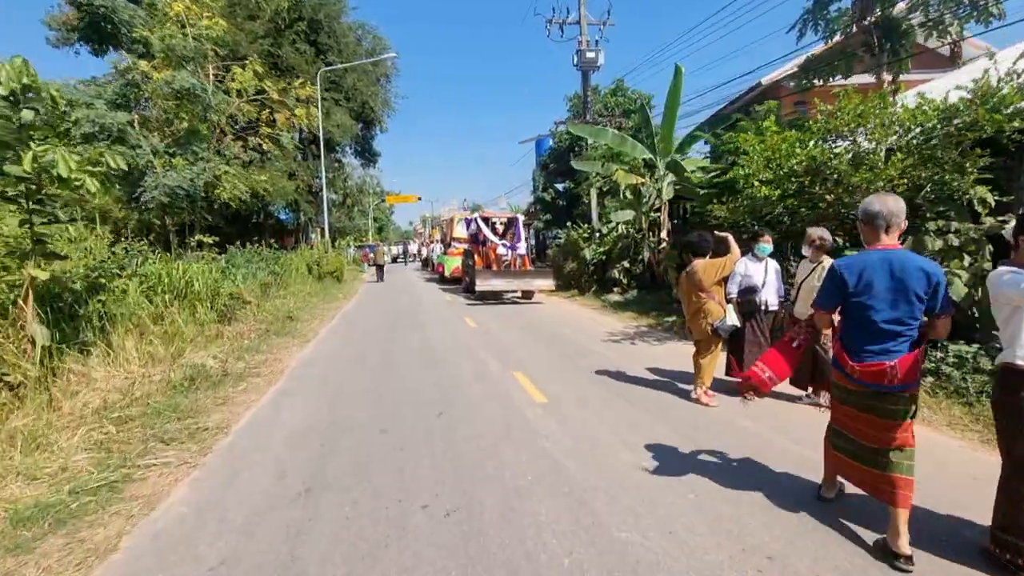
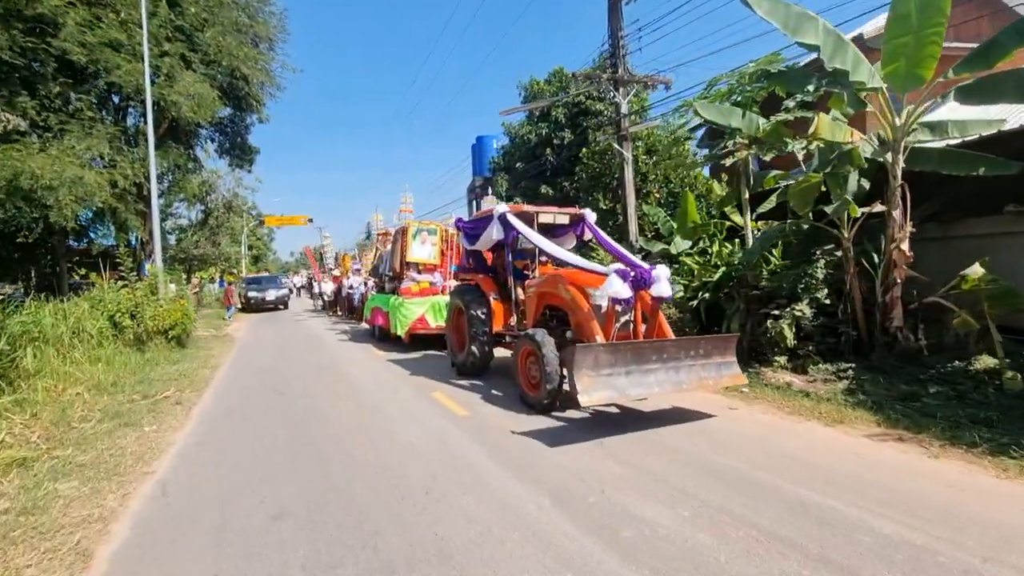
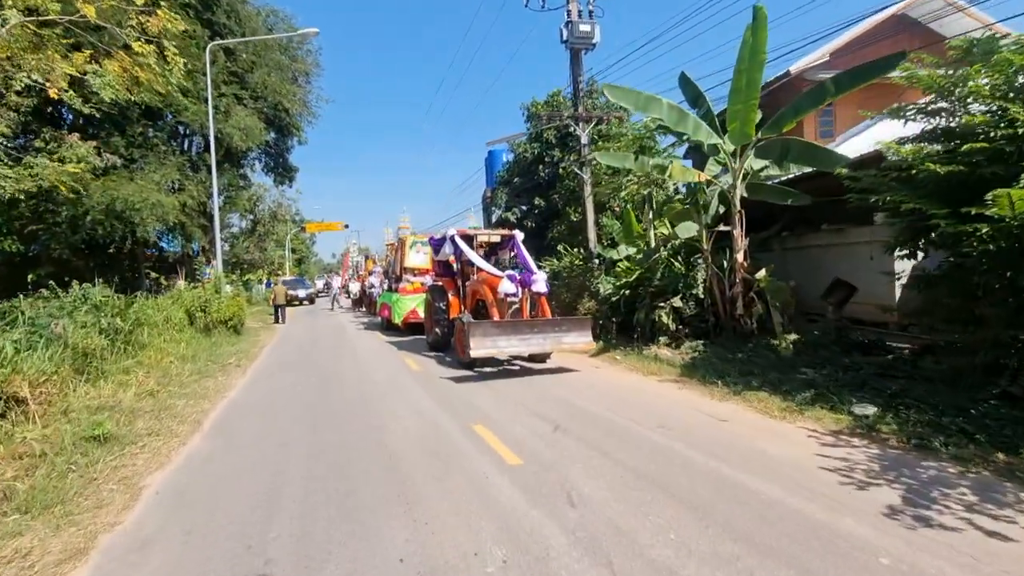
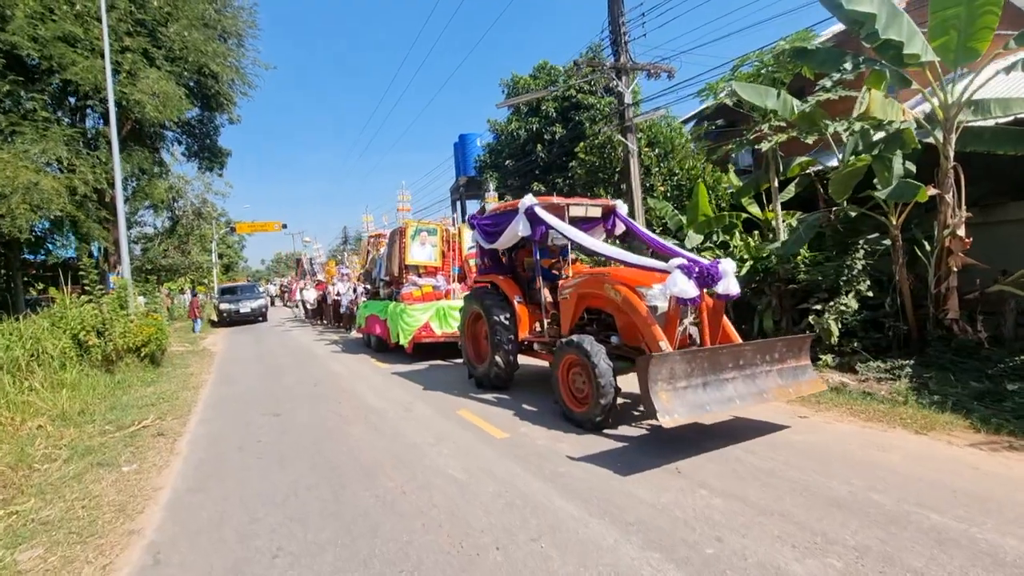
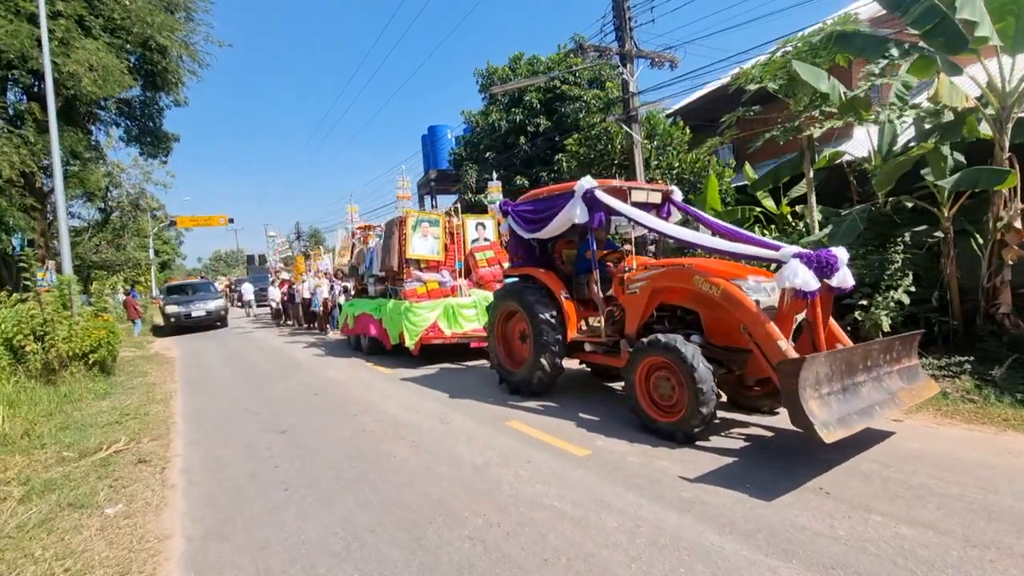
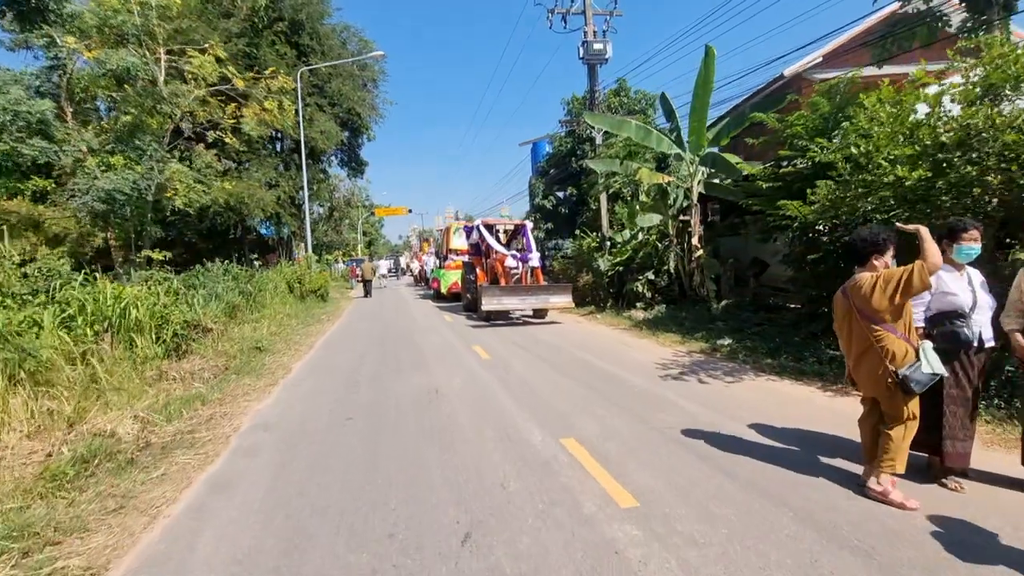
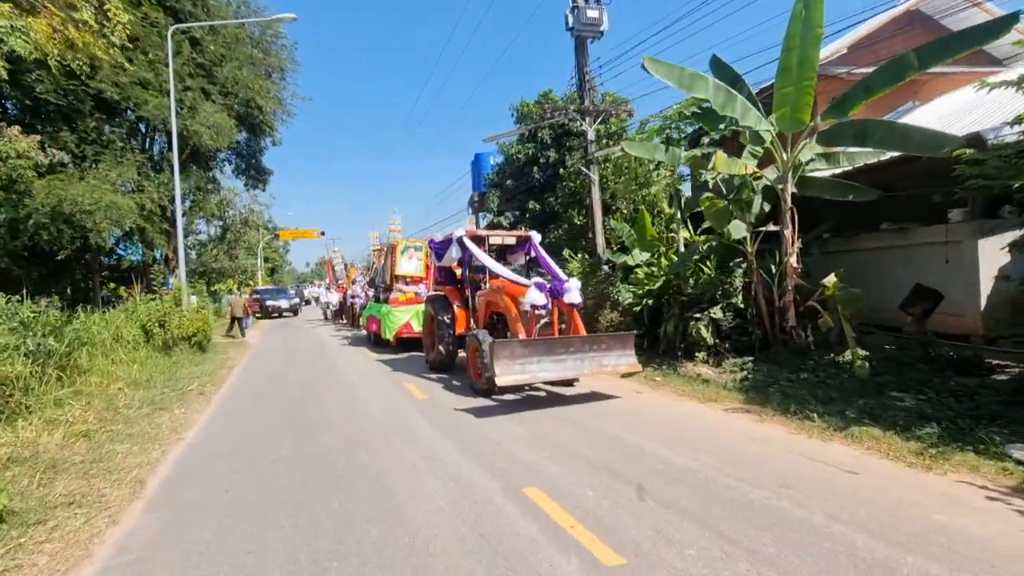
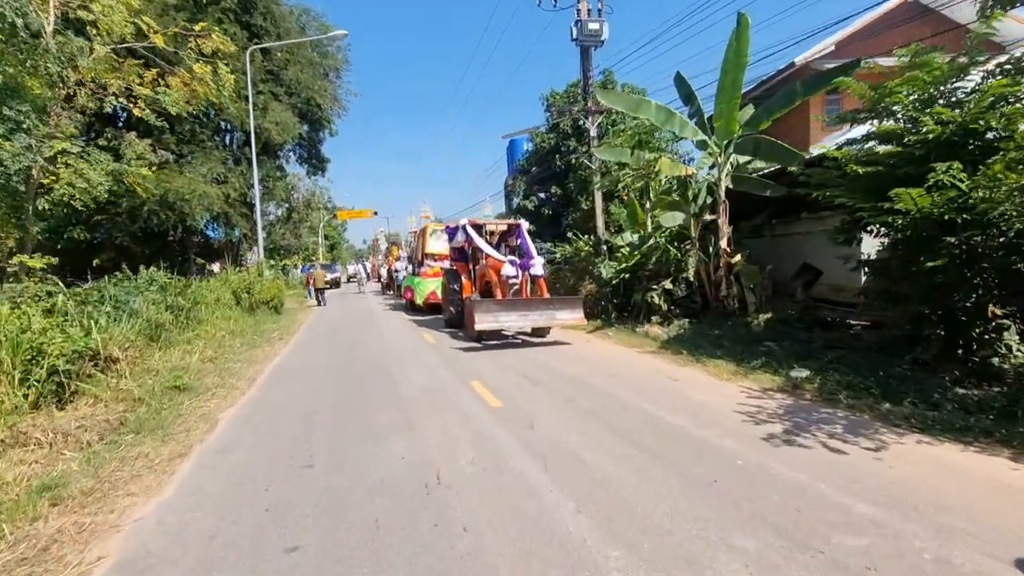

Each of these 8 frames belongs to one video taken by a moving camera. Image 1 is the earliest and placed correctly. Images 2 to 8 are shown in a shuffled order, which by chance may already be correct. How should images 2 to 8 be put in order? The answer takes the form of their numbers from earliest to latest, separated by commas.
6, 8, 3, 7, 2, 4, 5
